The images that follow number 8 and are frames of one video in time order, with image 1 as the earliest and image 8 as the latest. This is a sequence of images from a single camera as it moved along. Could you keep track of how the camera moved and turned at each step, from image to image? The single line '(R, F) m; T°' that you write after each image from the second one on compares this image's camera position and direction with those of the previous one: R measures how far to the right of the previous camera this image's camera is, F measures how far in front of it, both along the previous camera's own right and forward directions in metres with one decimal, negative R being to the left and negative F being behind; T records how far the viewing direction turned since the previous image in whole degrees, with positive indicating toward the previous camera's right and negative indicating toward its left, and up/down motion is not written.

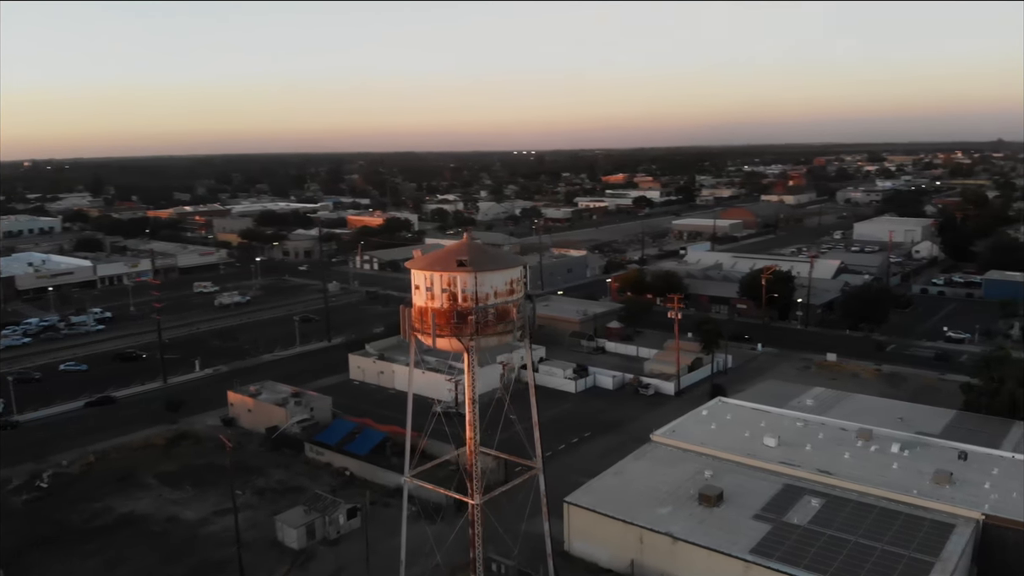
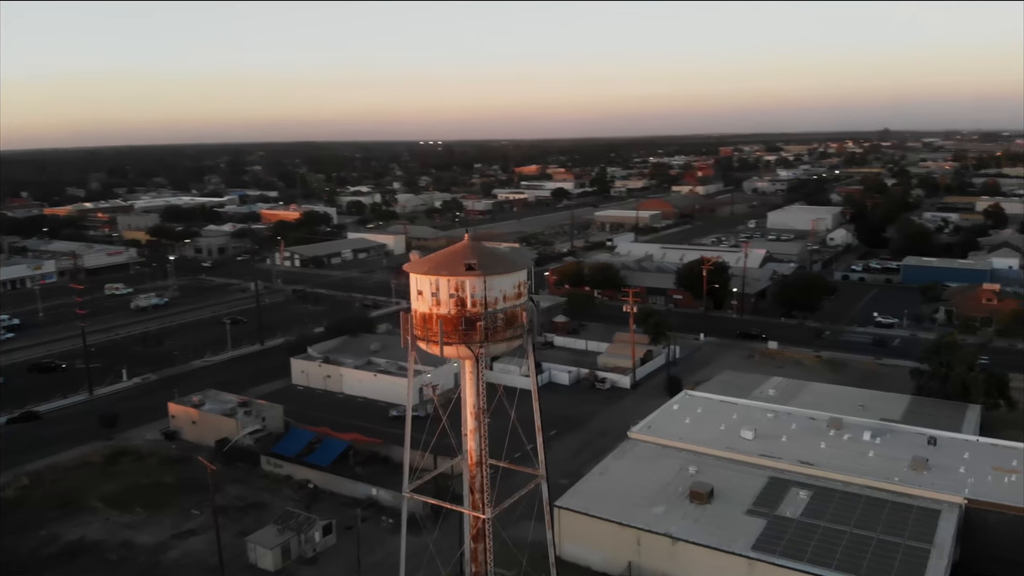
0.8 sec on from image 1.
(-0.5, +0.2) m; +7°
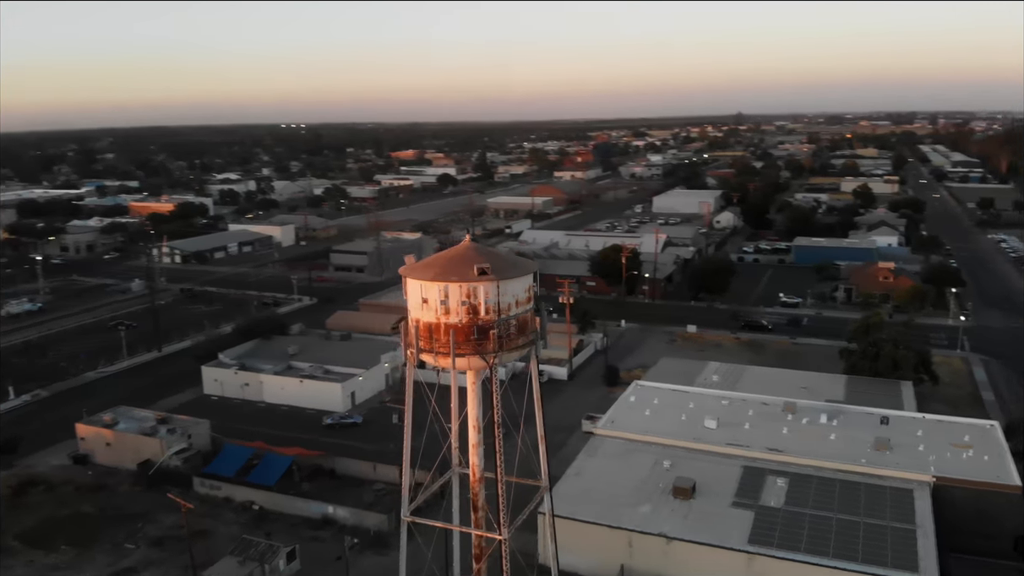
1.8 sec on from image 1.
(-0.6, +0.3) m; +9°
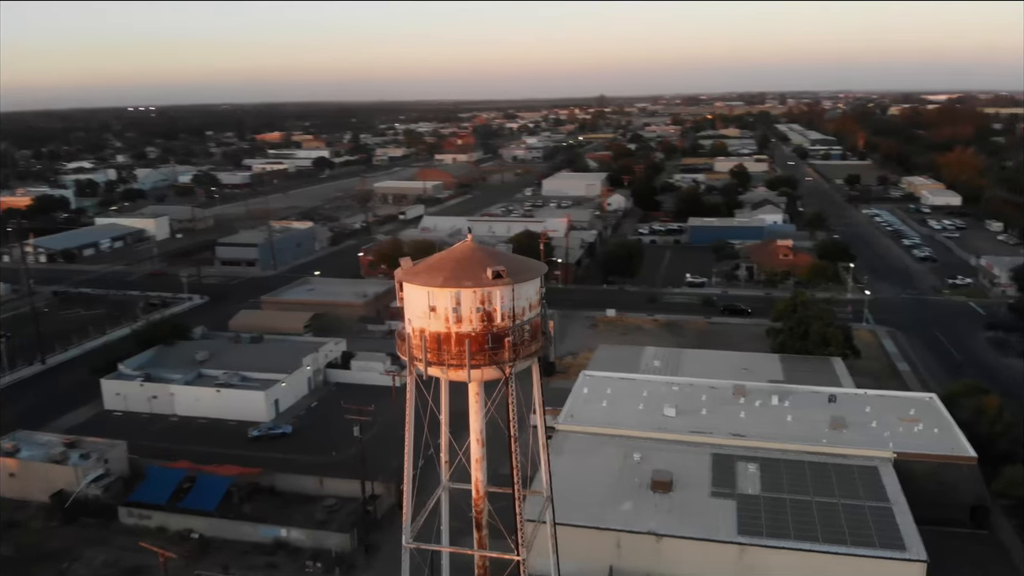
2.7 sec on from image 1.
(-0.6, +0.3) m; +9°
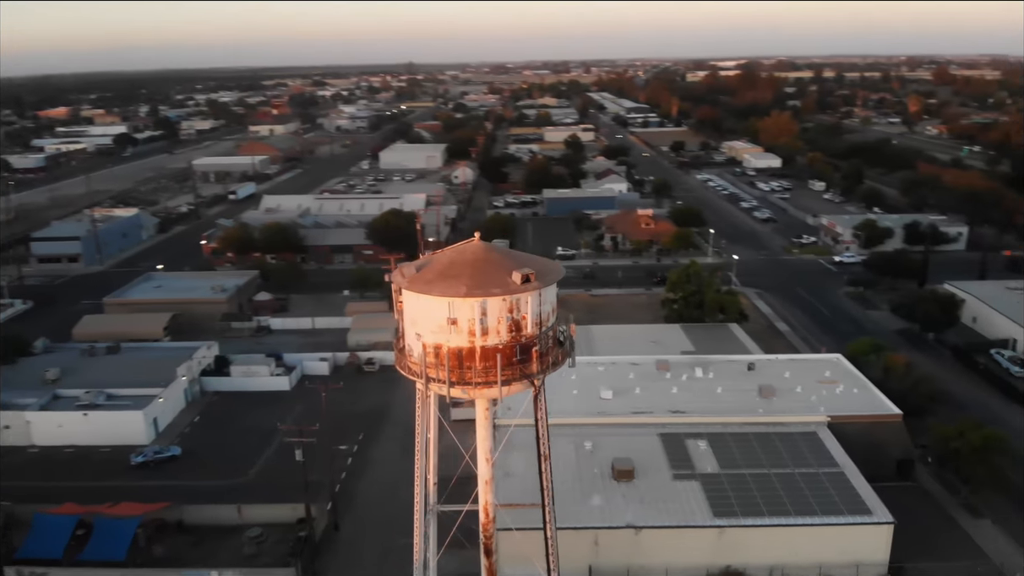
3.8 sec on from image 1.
(-0.7, +0.4) m; +13°
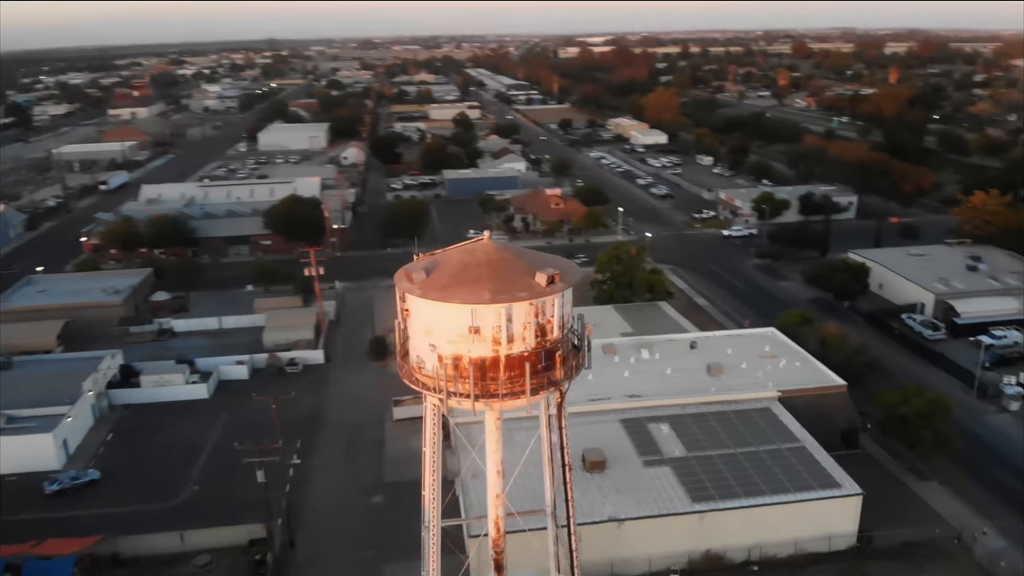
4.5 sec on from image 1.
(-0.5, +0.2) m; +9°
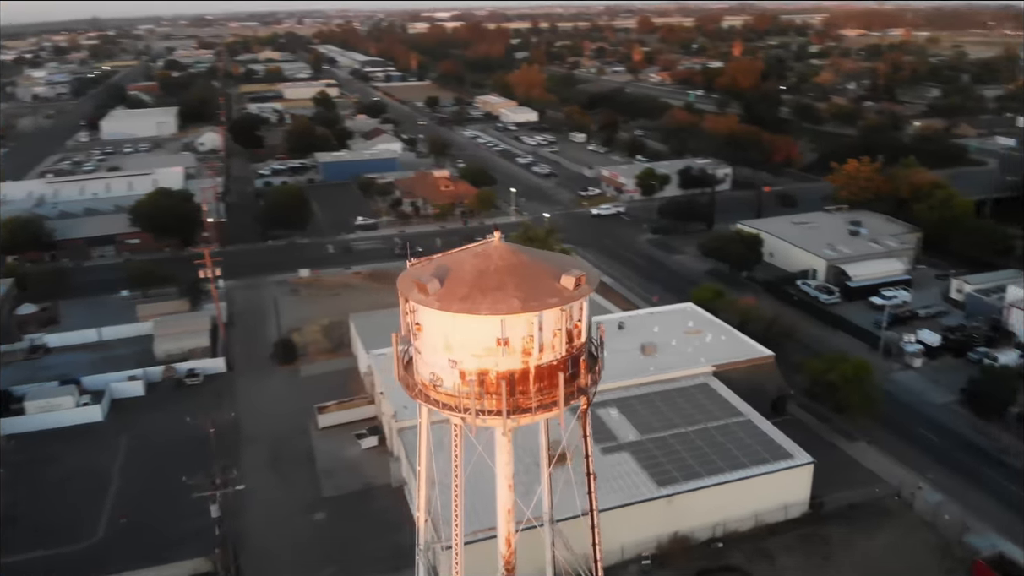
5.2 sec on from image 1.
(-0.5, +0.2) m; +10°
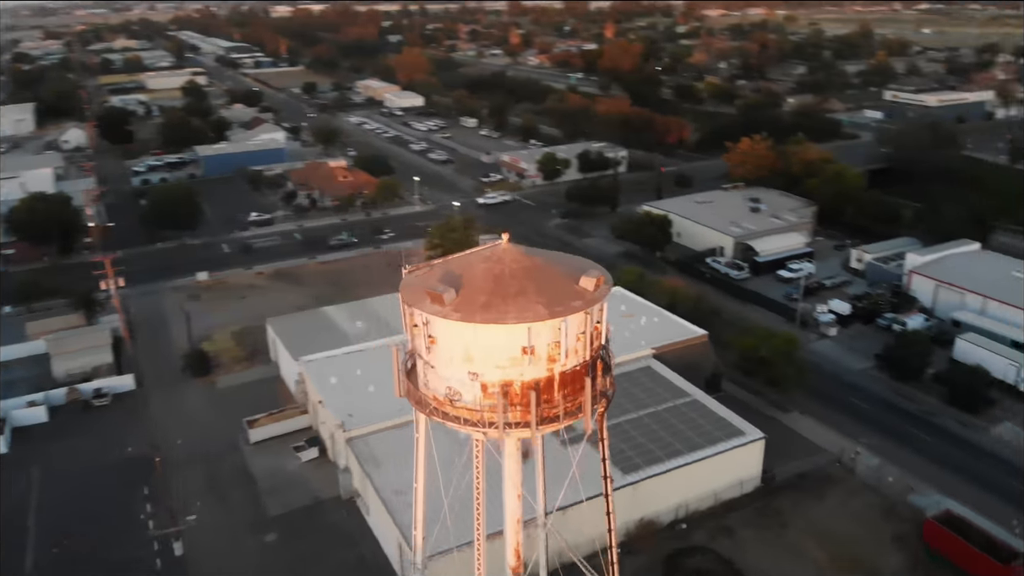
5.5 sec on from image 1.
(-0.4, +0.1) m; +8°
